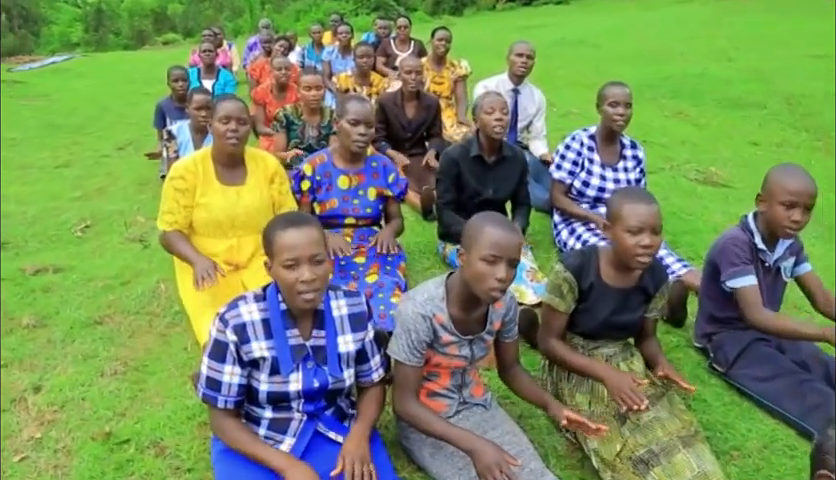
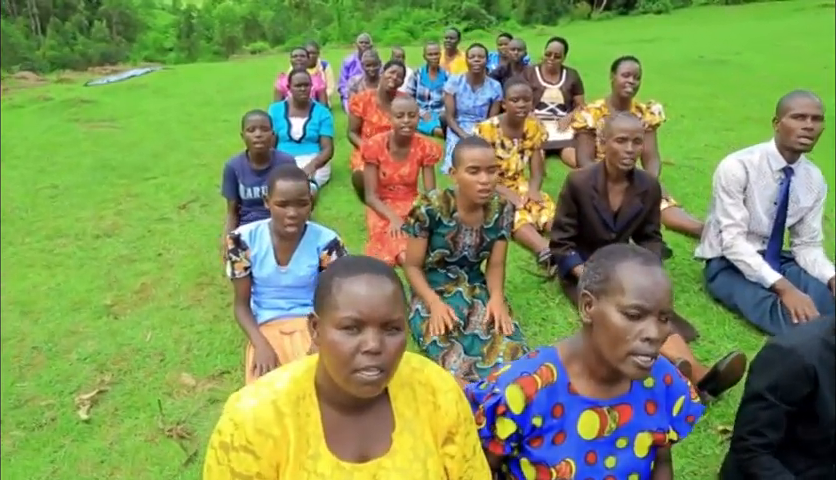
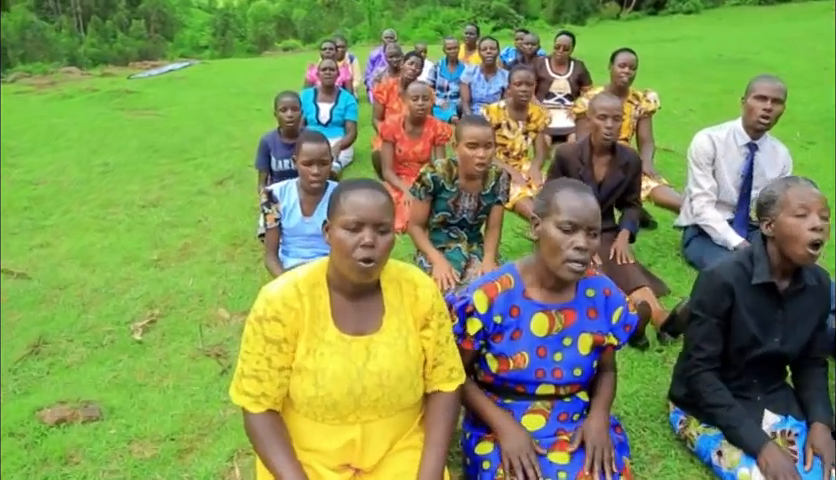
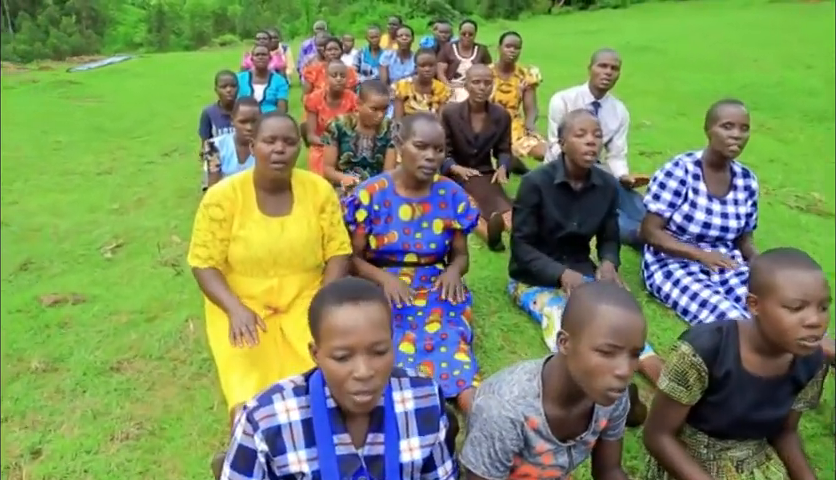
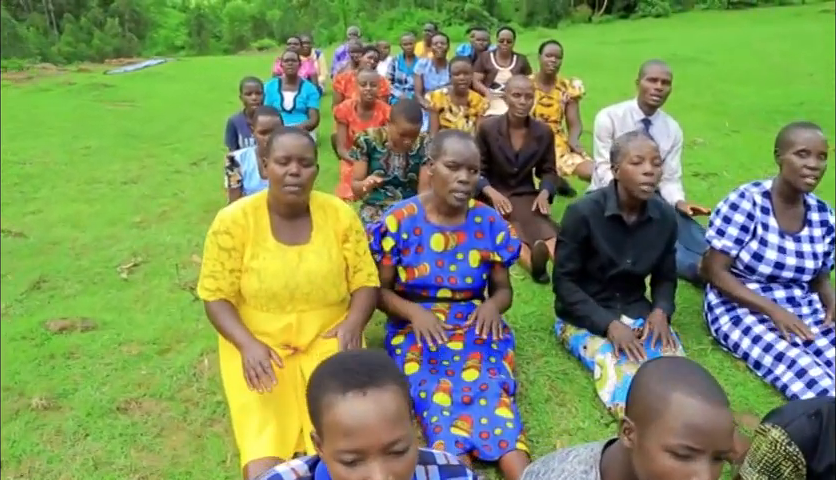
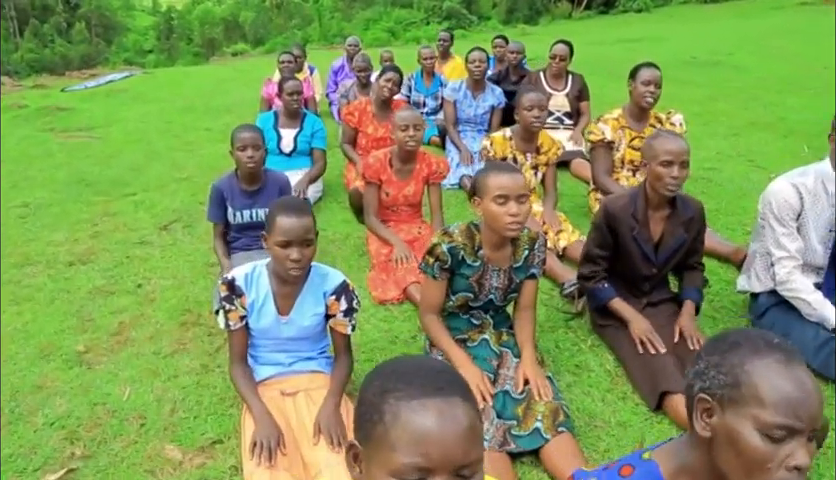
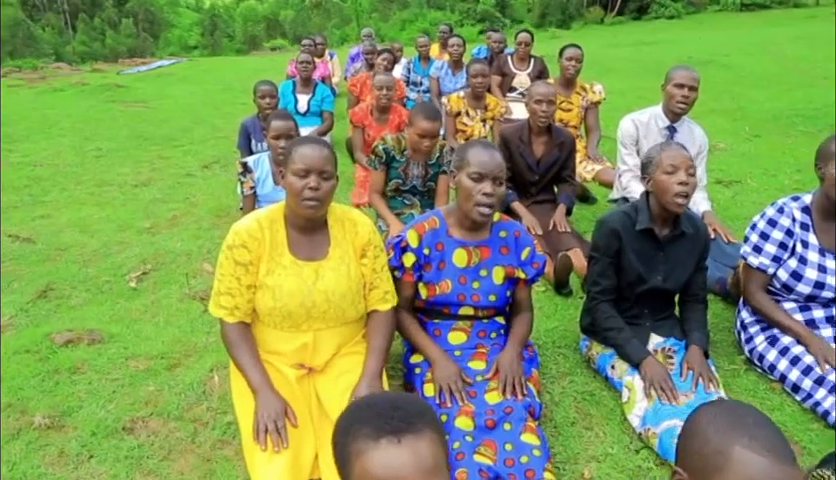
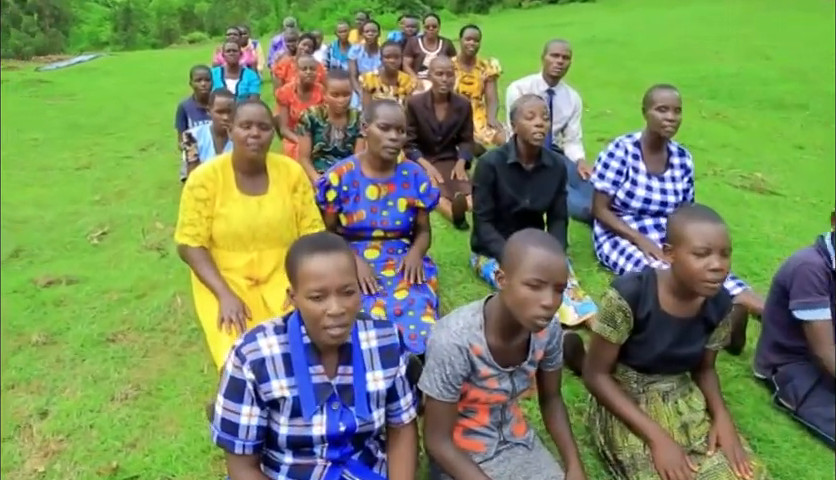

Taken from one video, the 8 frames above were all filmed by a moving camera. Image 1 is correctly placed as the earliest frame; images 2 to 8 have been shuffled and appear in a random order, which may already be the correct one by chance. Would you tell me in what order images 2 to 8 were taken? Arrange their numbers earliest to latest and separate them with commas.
8, 4, 5, 7, 3, 2, 6
